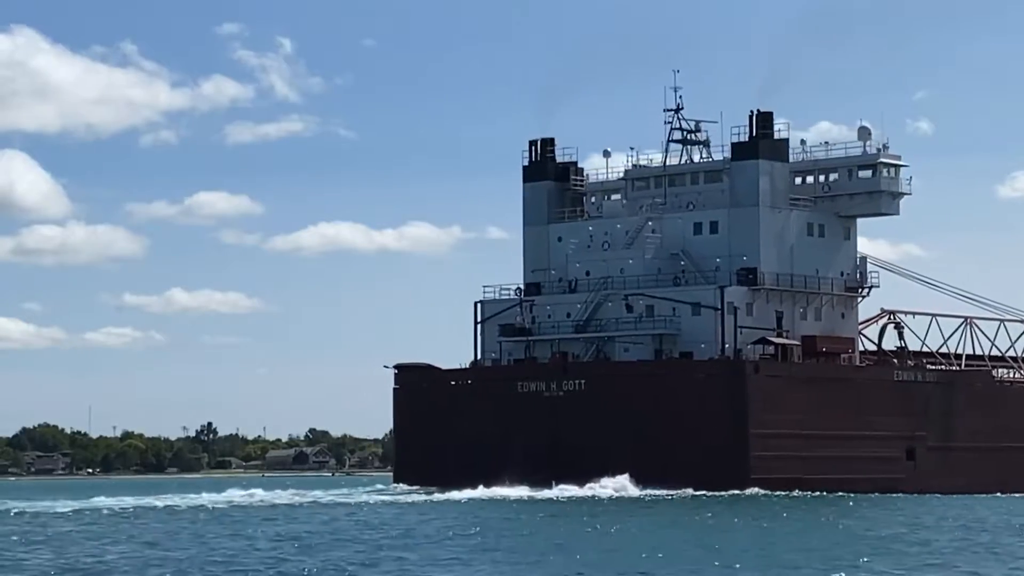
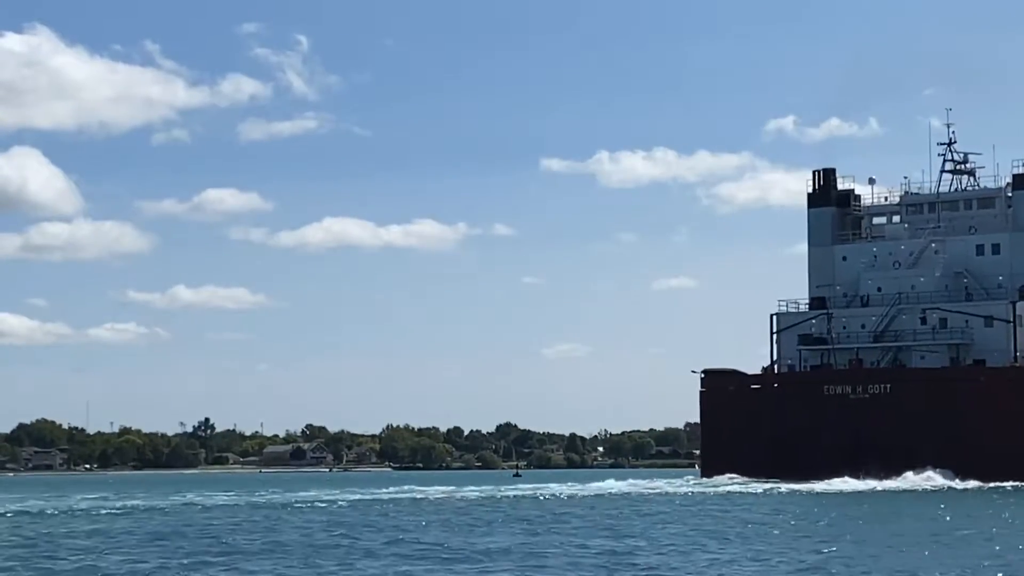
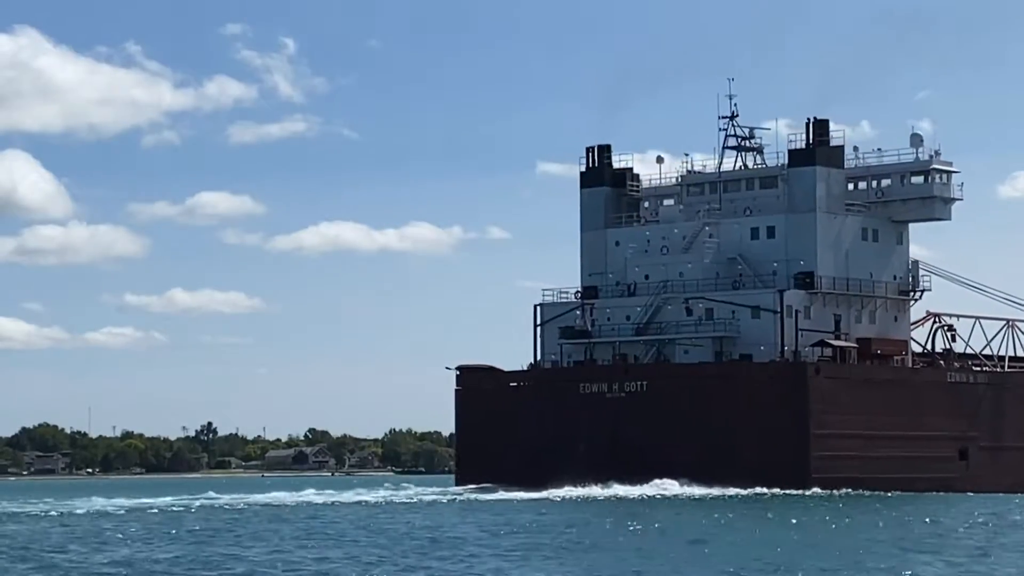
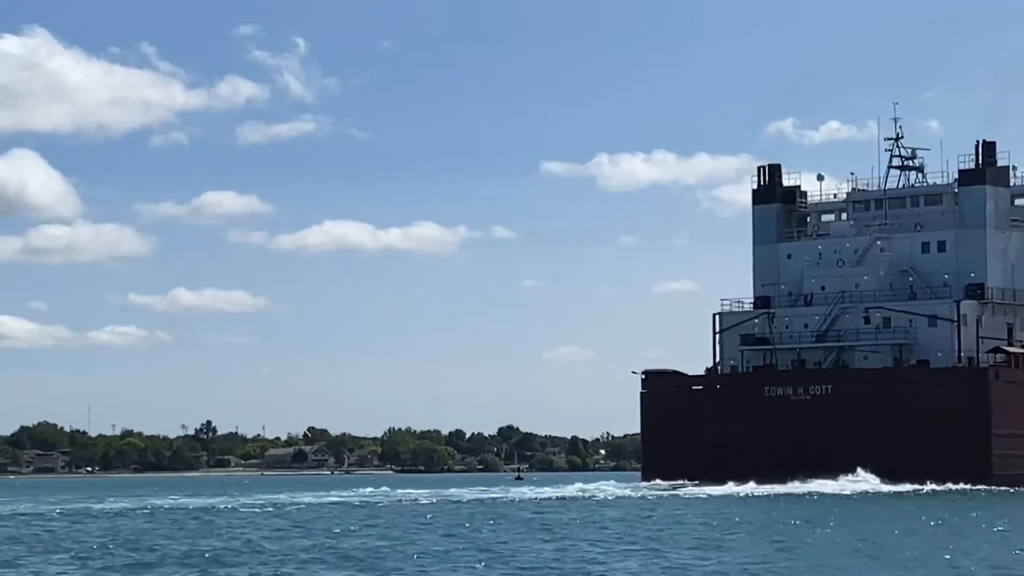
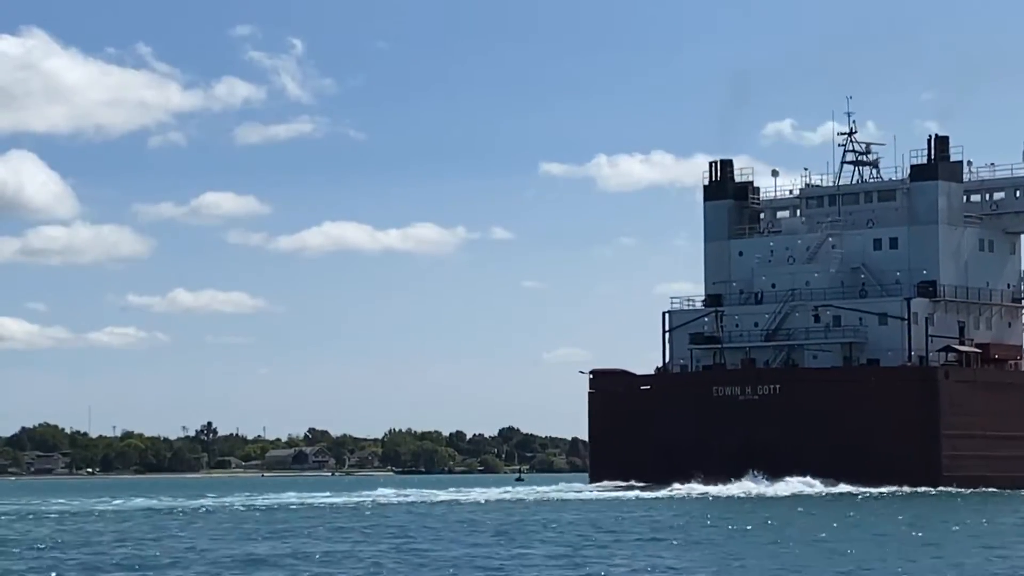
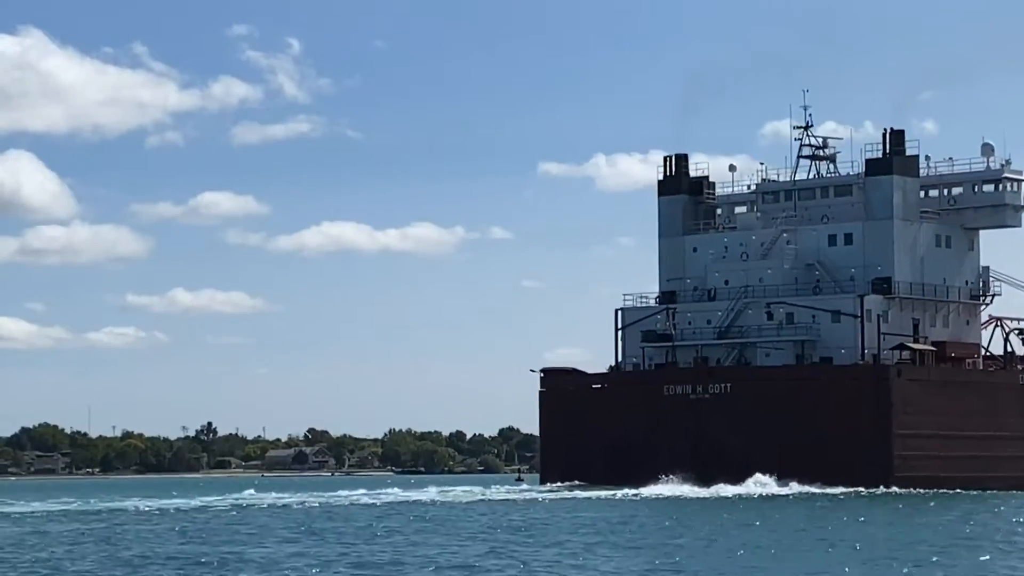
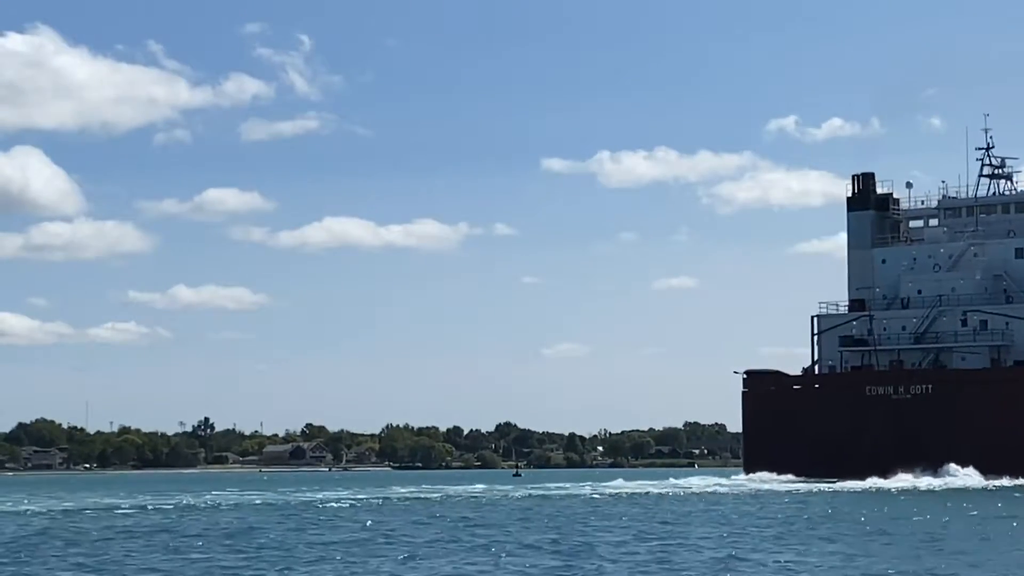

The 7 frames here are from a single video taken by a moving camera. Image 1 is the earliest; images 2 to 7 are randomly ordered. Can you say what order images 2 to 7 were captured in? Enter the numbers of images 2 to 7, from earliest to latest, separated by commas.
3, 6, 5, 4, 2, 7
